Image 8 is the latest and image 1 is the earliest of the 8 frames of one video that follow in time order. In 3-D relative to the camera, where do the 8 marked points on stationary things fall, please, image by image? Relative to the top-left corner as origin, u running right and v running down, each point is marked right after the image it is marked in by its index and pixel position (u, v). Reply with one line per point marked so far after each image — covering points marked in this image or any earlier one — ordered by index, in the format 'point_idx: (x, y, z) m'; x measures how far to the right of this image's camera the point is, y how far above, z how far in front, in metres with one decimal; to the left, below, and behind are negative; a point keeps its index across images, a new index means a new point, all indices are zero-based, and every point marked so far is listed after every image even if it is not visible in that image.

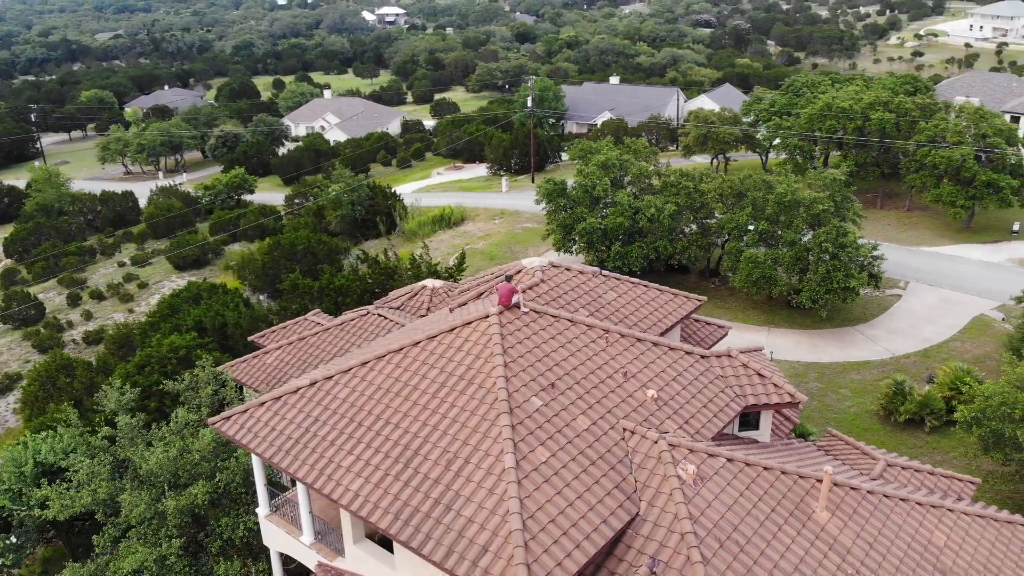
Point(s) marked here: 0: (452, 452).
0: (-0.9, -2.6, +13.4) m
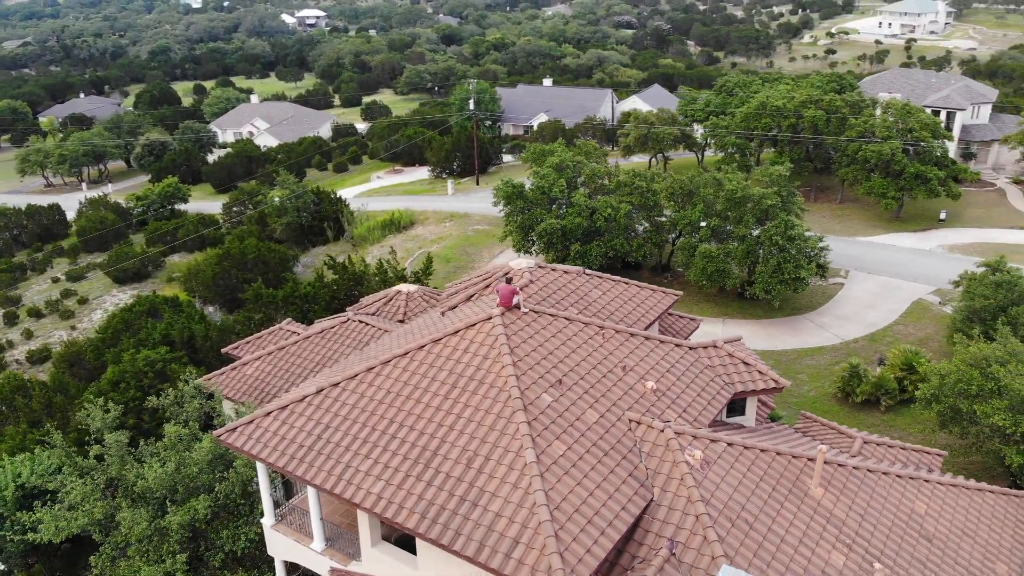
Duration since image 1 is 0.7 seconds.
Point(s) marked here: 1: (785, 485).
0: (-0.6, -2.6, +13.8) m
1: (+4.8, -3.4, +14.7) m
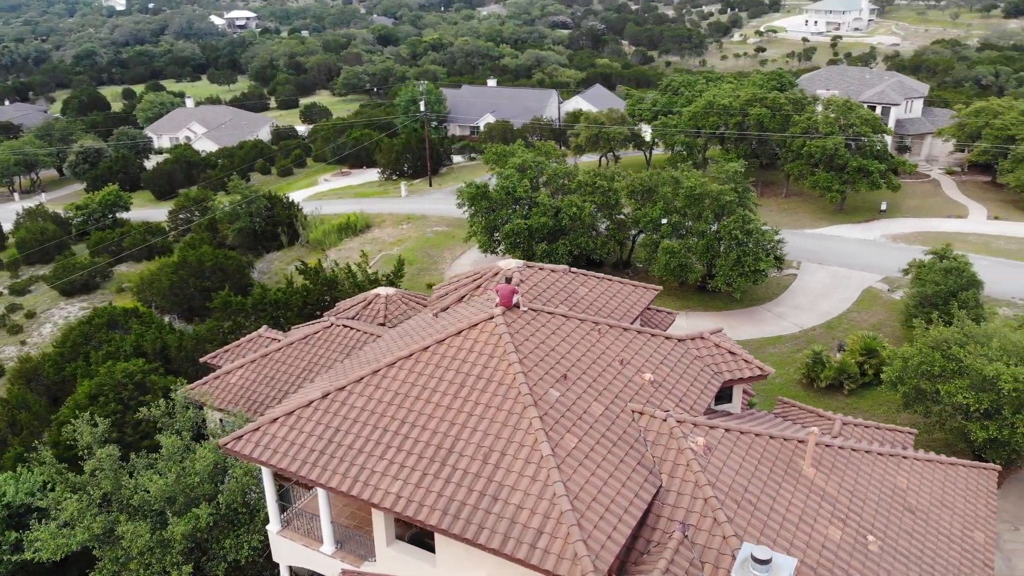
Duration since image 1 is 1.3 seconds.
0: (-0.4, -2.6, +14.1) m
1: (+4.9, -3.2, +15.5) m
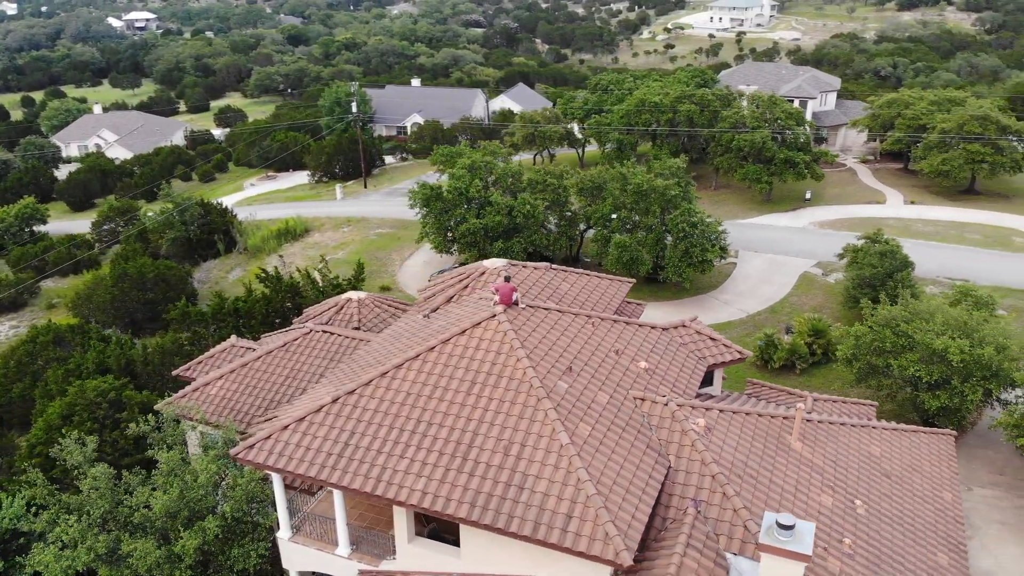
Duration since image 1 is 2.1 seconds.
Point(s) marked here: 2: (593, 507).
0: (-0.1, -2.6, +14.7) m
1: (+5.1, -3.0, +16.6) m
2: (+1.3, -3.5, +13.4) m
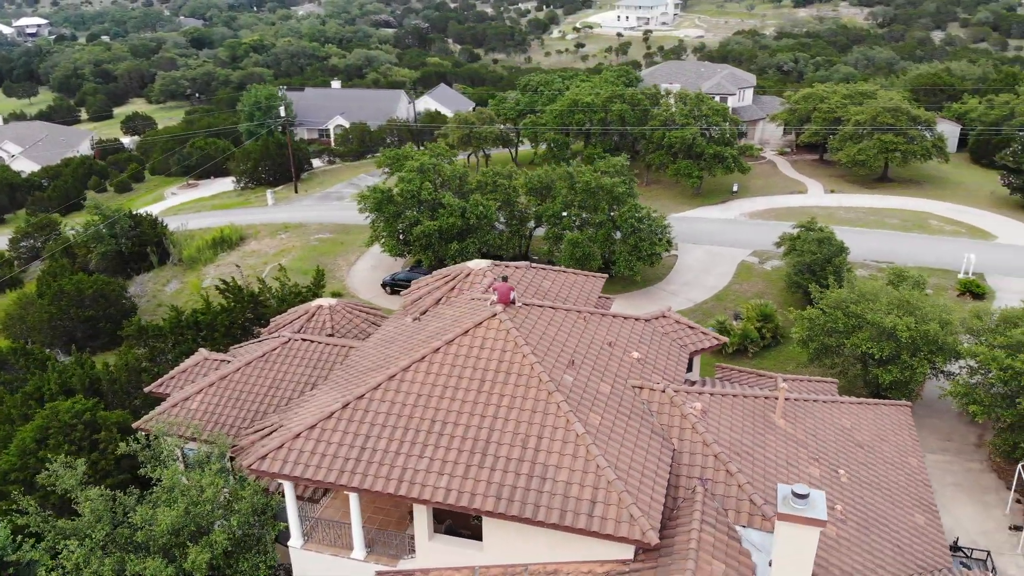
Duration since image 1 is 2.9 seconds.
0: (+0.2, -2.6, +15.3) m
1: (+5.2, -2.8, +17.7) m
2: (+1.7, -3.4, +14.2) m
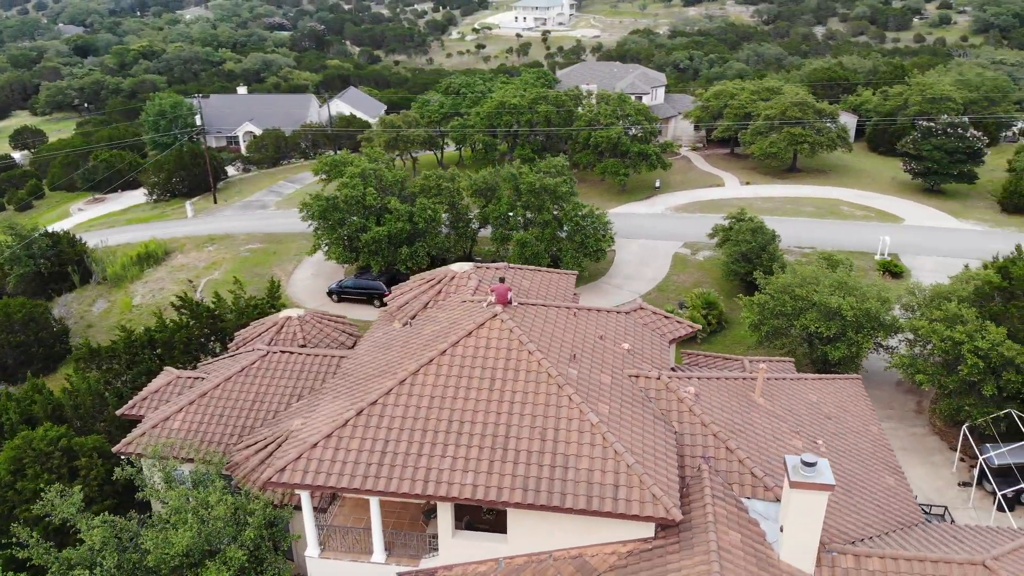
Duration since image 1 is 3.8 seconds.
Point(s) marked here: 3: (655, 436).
0: (+0.5, -2.6, +15.9) m
1: (+5.2, -2.5, +18.9) m
2: (+2.2, -3.3, +15.1) m
3: (+2.8, -2.9, +16.4) m
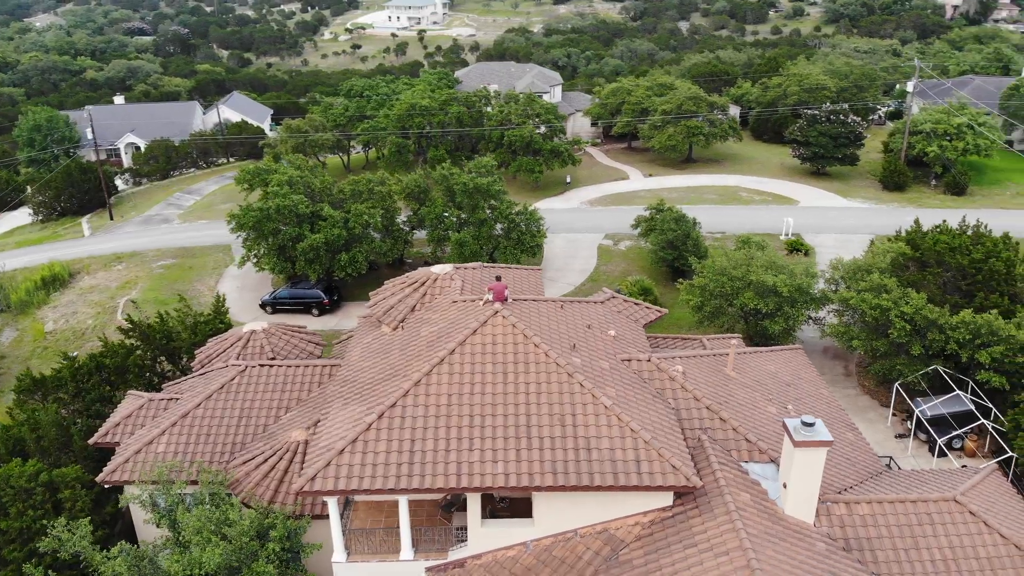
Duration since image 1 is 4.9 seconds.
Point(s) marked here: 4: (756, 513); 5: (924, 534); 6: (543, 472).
0: (+0.9, -2.5, +16.9) m
1: (+5.0, -2.1, +20.6) m
2: (+2.8, -3.1, +16.3) m
3: (+3.1, -2.6, +17.7) m
4: (+4.6, -4.2, +16.0) m
5: (+8.0, -4.8, +16.5) m
6: (+0.6, -3.5, +15.9) m
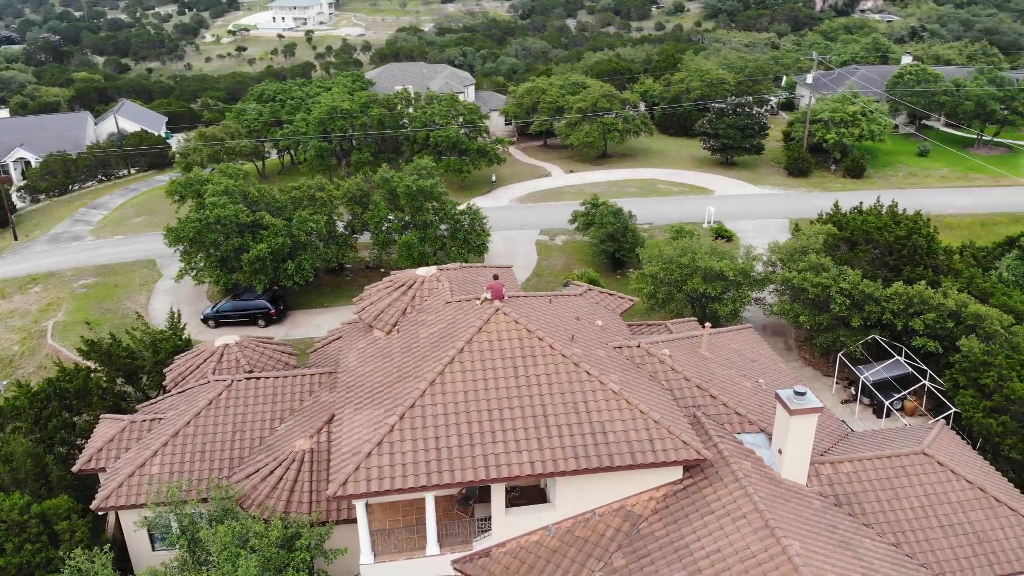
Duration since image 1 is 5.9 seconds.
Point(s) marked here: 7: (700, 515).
0: (+1.2, -2.4, +17.9) m
1: (+4.8, -1.8, +22.0) m
2: (+3.2, -2.9, +17.5) m
3: (+3.3, -2.4, +18.9) m
4: (+5.1, -3.9, +17.4) m
5: (+8.5, -4.3, +18.4) m
6: (+1.1, -3.4, +16.9) m
7: (+3.7, -4.5, +16.6) m
